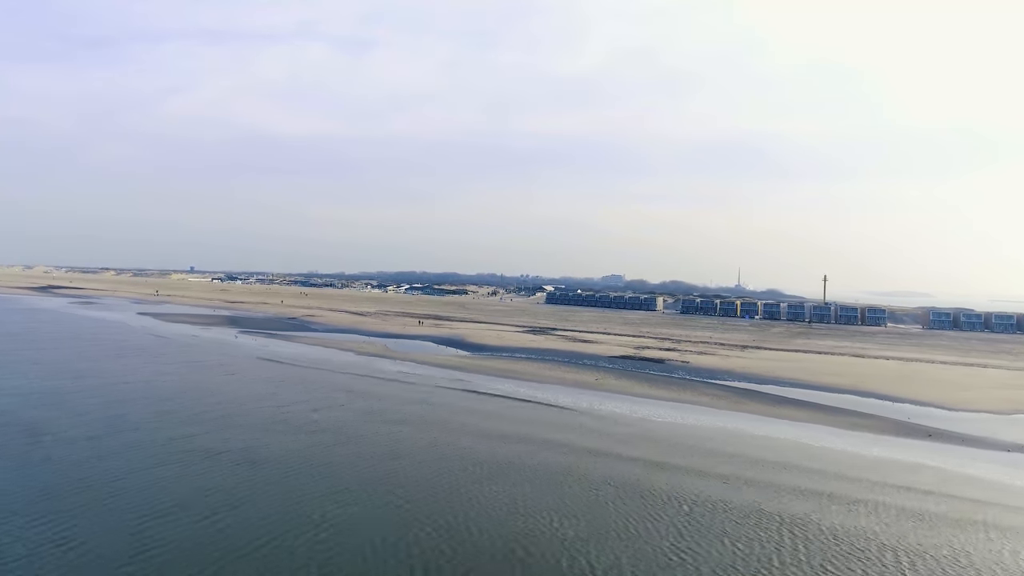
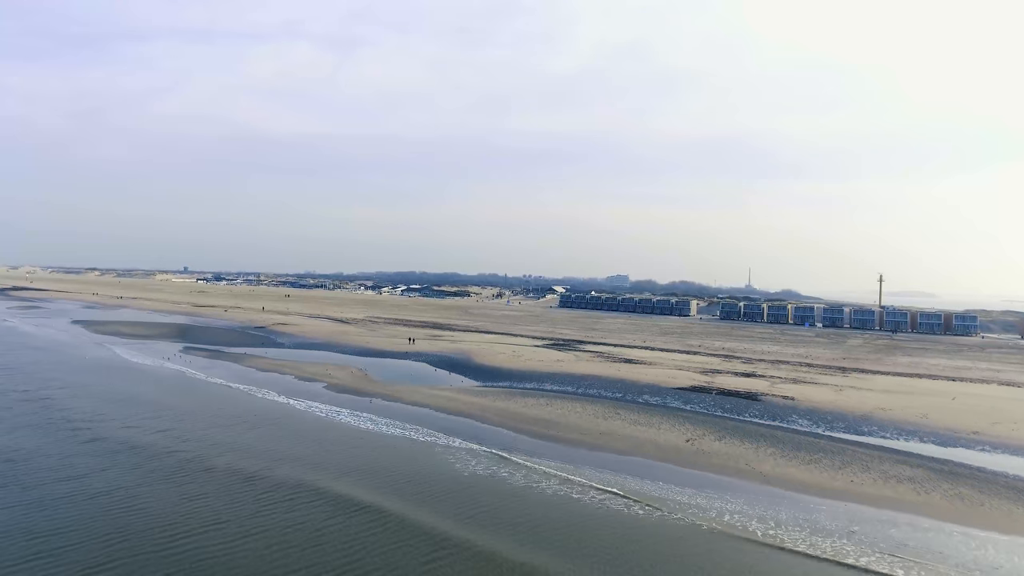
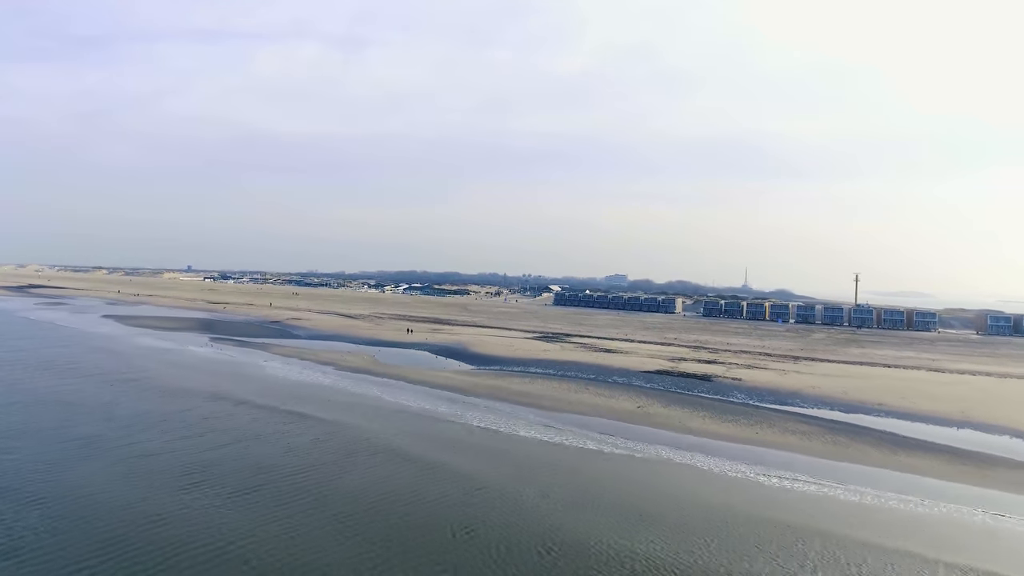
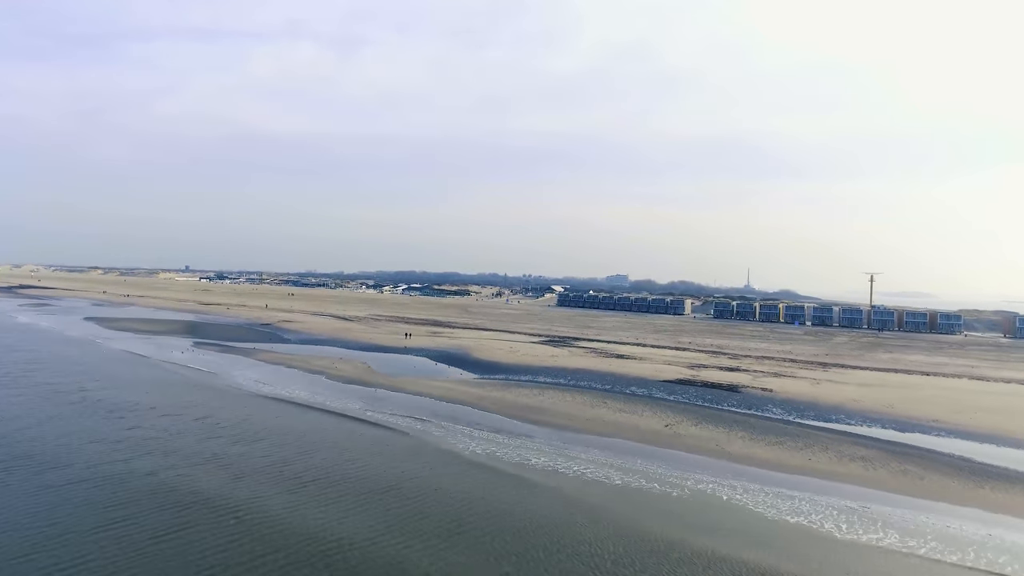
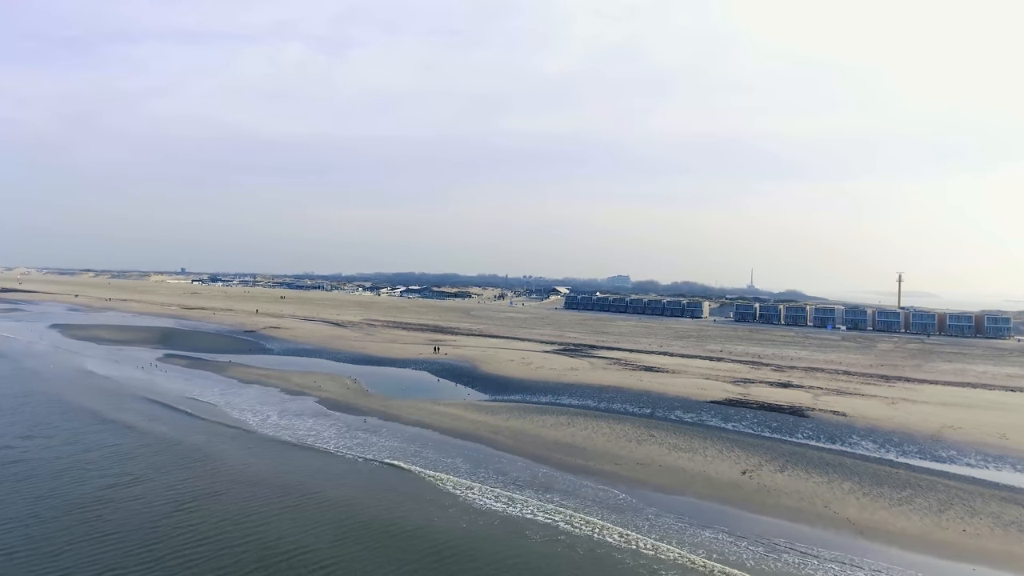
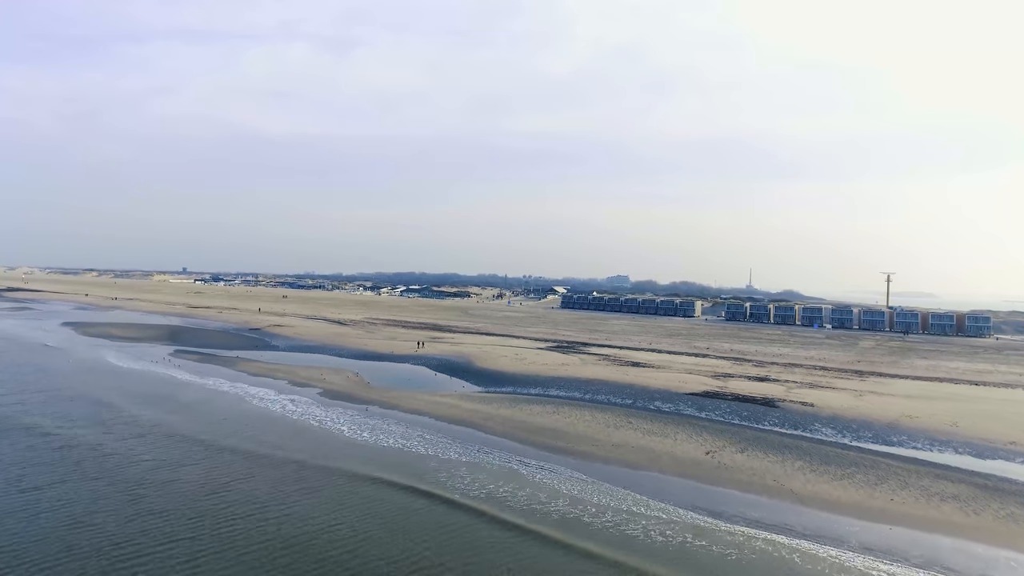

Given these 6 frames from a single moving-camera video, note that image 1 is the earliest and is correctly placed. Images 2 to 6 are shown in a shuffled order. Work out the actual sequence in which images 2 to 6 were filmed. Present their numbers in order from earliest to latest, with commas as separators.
3, 4, 2, 6, 5
